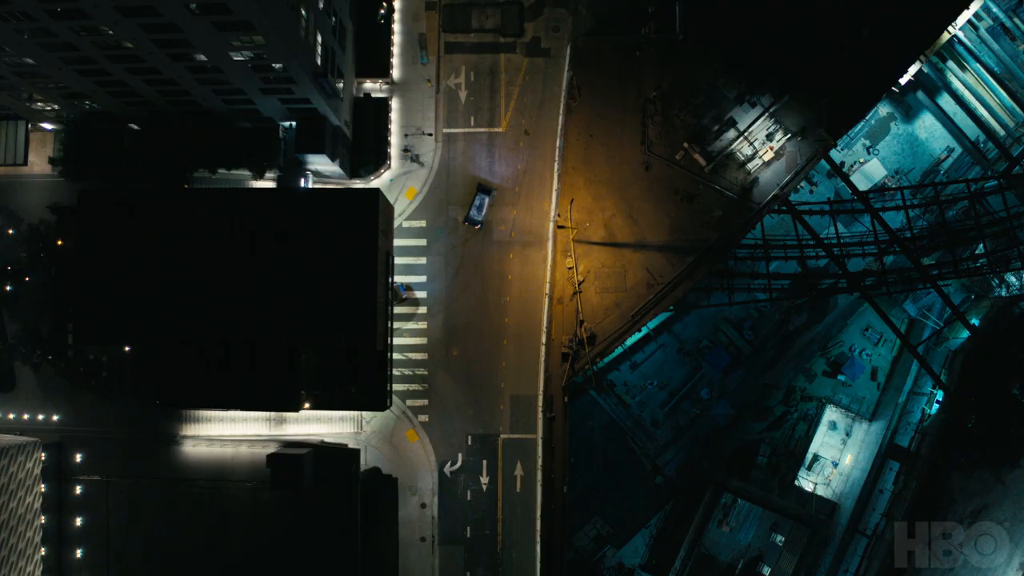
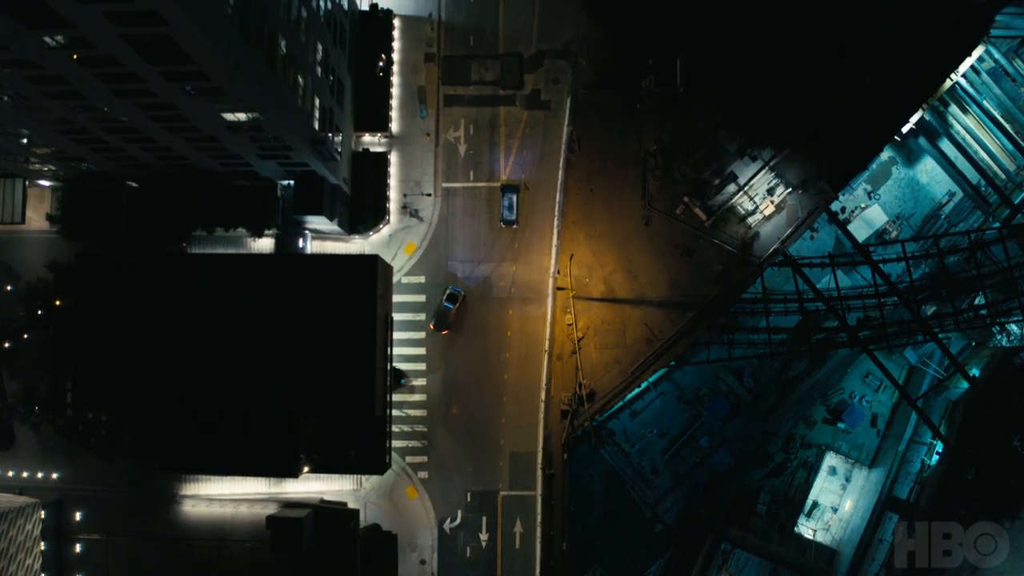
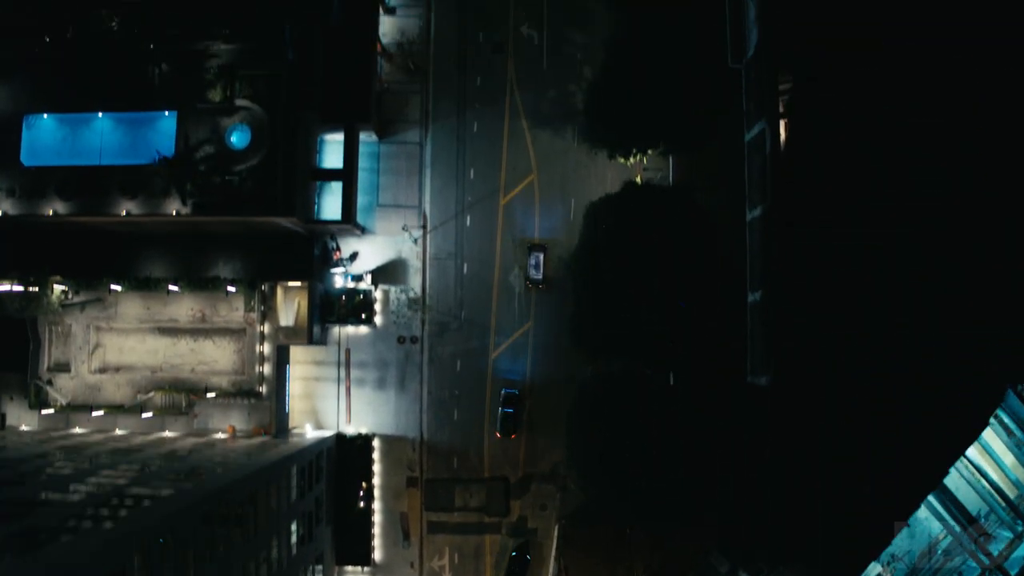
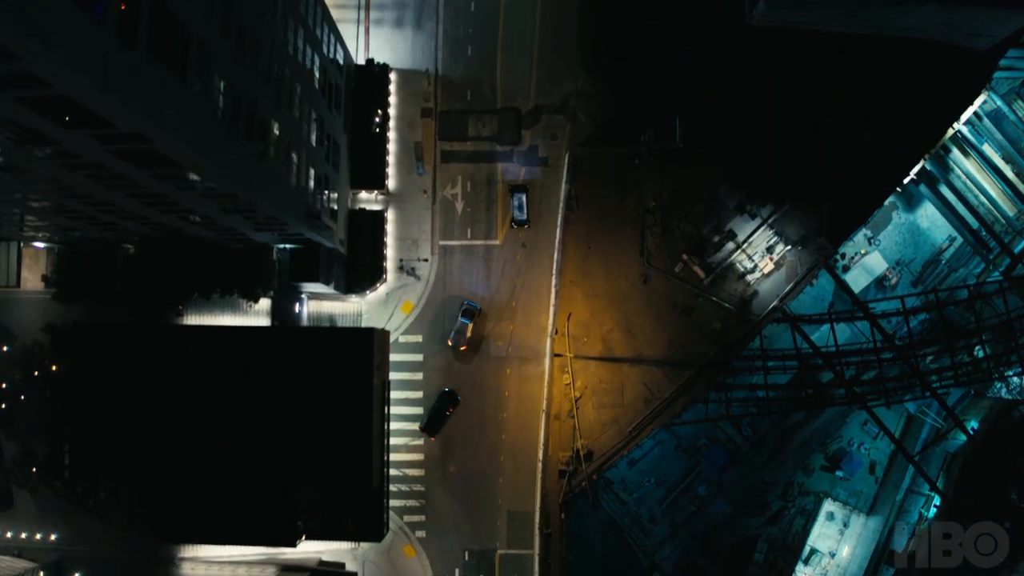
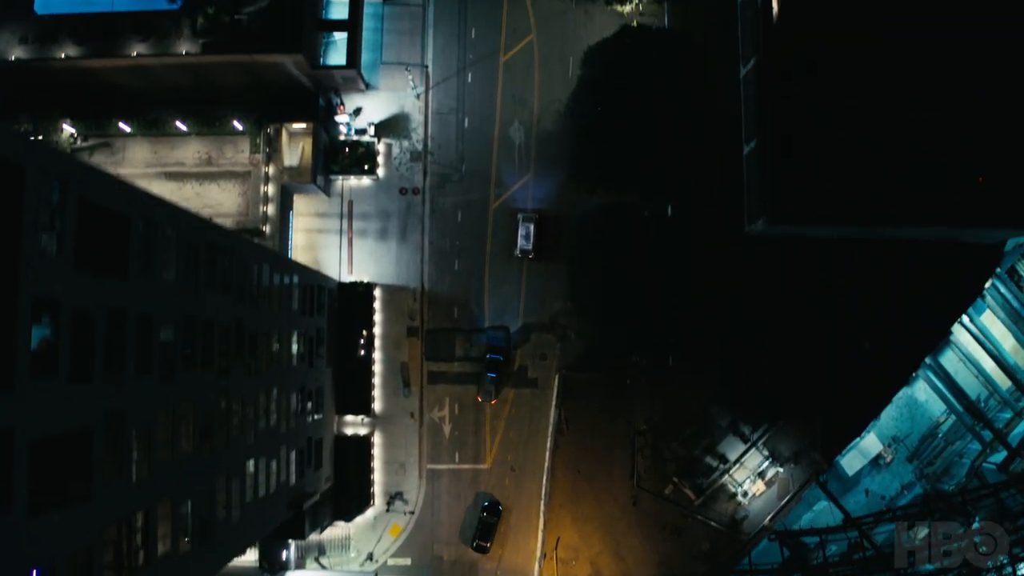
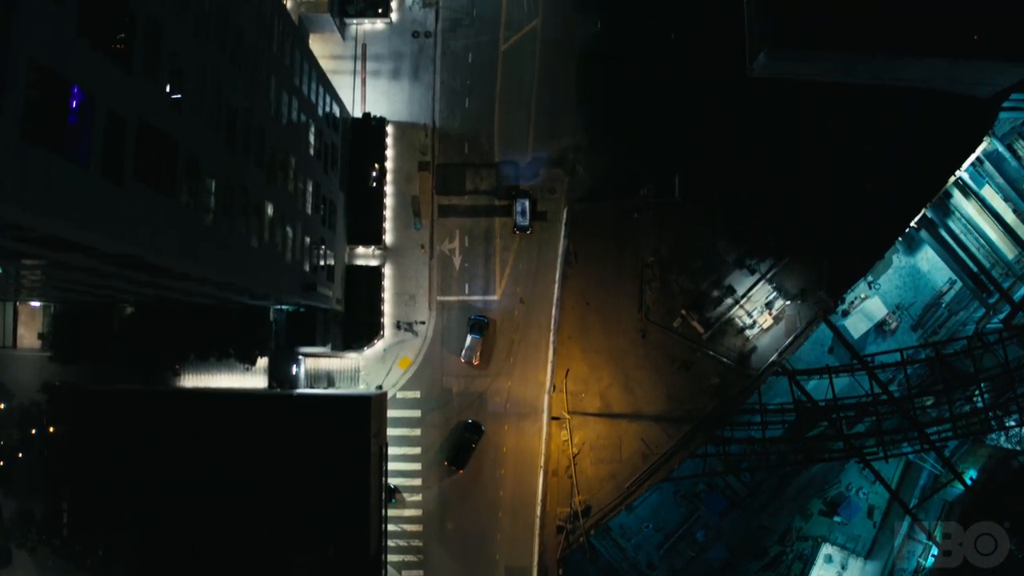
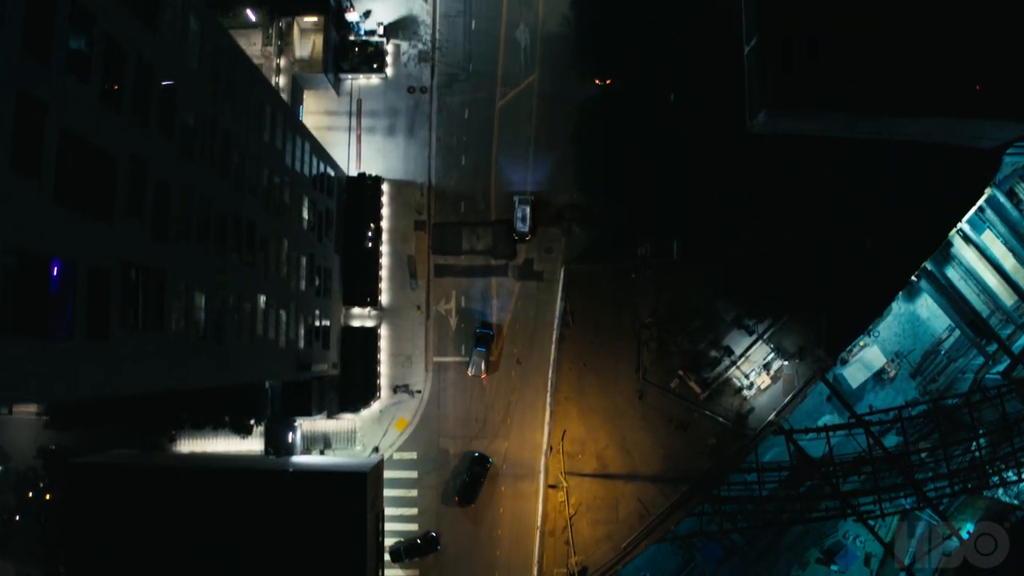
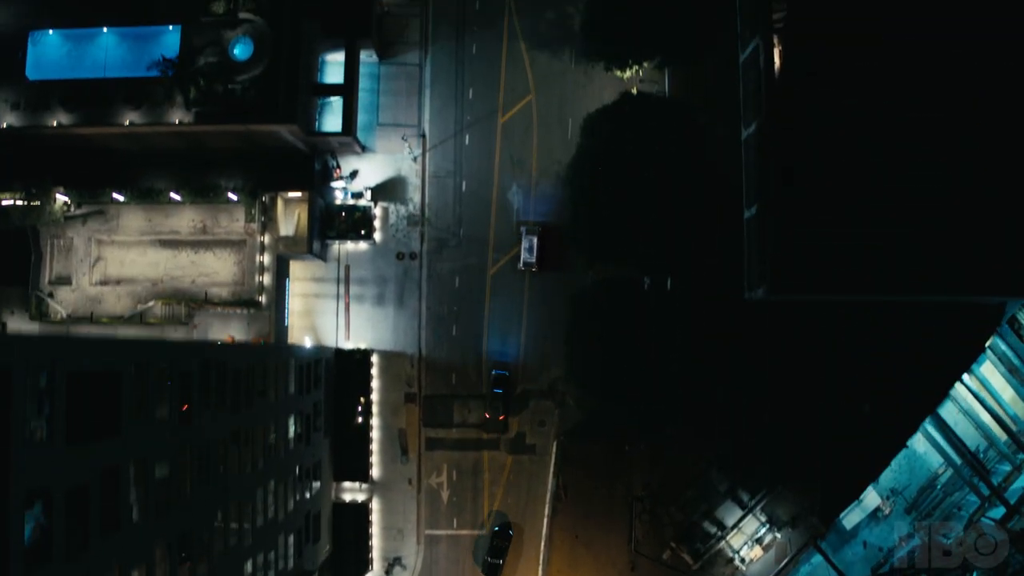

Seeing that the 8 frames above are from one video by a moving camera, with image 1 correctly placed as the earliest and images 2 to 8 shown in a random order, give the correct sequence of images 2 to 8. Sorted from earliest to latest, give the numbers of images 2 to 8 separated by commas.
2, 4, 6, 7, 5, 8, 3
